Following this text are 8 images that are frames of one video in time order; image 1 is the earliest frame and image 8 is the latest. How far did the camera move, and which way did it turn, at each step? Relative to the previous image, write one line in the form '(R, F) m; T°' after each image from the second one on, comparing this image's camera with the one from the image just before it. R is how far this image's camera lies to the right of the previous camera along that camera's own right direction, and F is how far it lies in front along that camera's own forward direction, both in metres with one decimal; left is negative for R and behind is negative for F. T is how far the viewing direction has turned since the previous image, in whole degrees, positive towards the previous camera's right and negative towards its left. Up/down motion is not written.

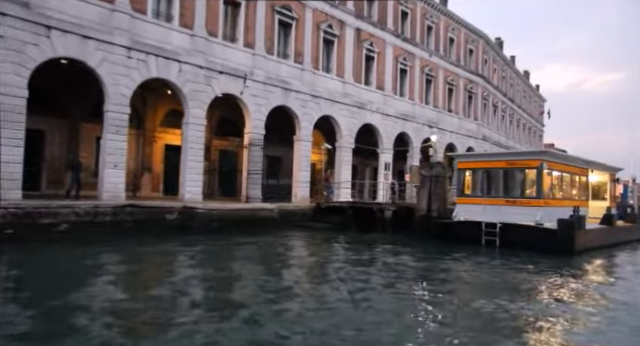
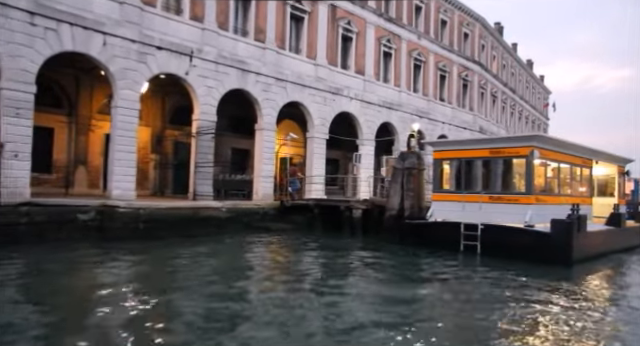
(+1.6, +2.6) m; -1°
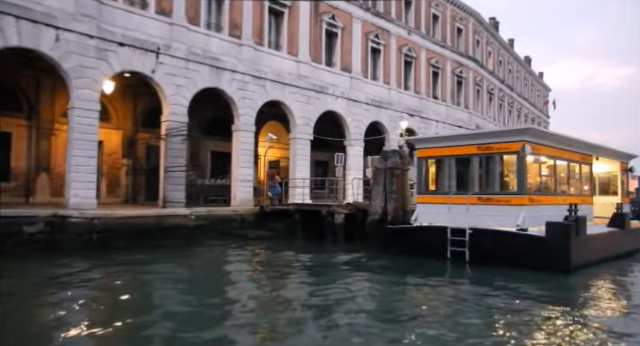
(+0.8, +1.1) m; 0°
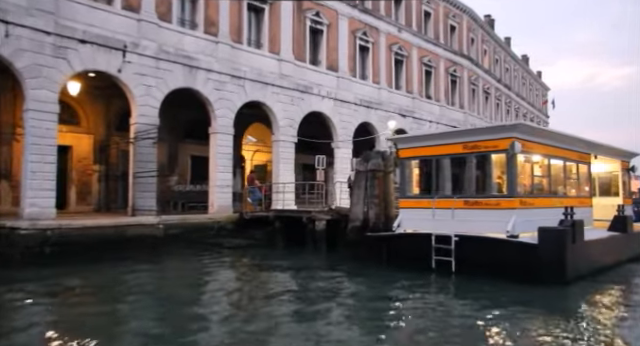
(+0.7, +1.0) m; 0°
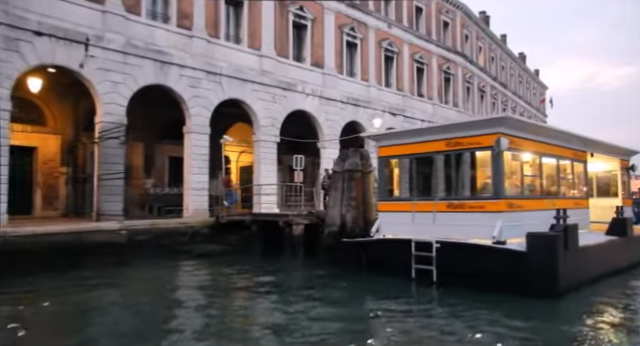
(+0.6, +0.9) m; 0°
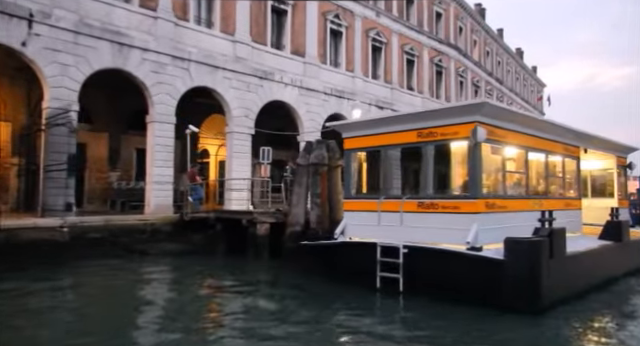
(+0.8, +1.2) m; 0°
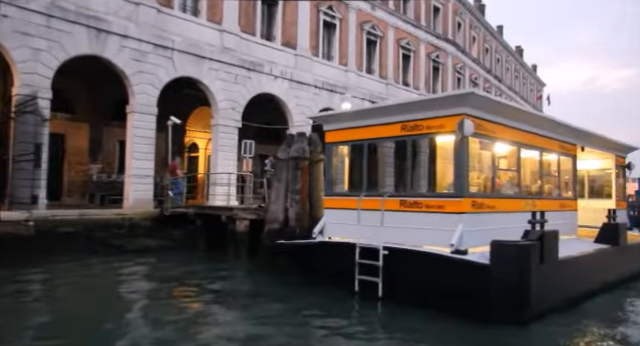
(+0.4, +0.6) m; 0°
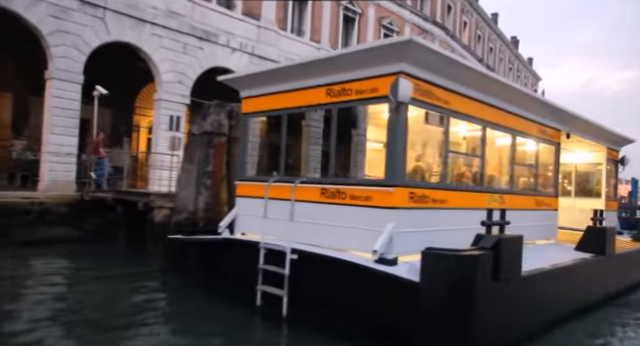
(+1.2, +1.8) m; +1°
